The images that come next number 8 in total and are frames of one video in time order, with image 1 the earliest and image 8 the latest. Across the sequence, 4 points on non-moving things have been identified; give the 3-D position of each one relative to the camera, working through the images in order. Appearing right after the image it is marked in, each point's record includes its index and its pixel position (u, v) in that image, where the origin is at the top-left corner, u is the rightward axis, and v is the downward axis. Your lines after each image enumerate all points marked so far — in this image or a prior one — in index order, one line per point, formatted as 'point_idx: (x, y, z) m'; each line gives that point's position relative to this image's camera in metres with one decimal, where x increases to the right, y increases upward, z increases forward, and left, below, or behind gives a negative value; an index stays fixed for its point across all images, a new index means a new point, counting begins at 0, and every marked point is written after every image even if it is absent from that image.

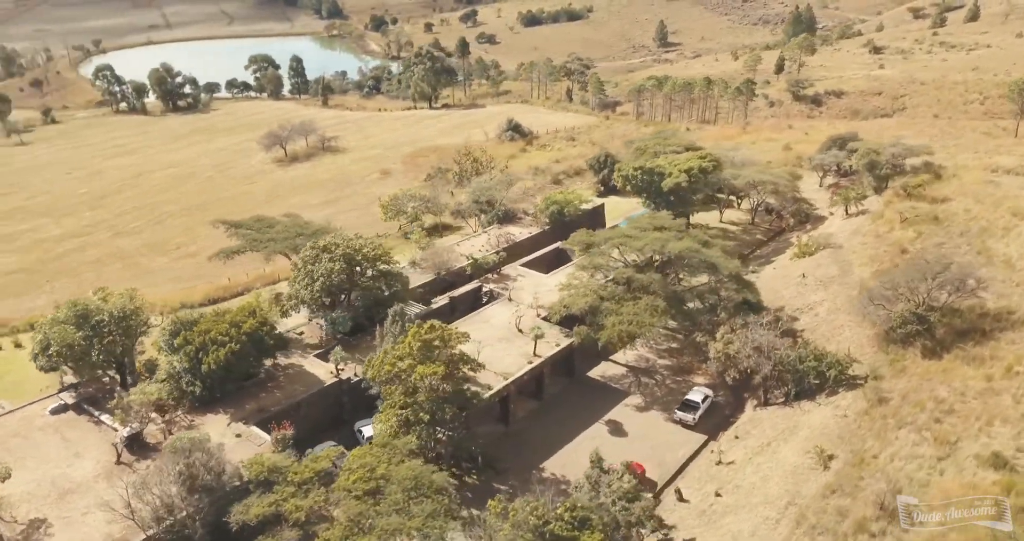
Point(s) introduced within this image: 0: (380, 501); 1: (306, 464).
0: (-3.2, -5.7, +18.5) m
1: (-5.4, -5.1, +19.4) m
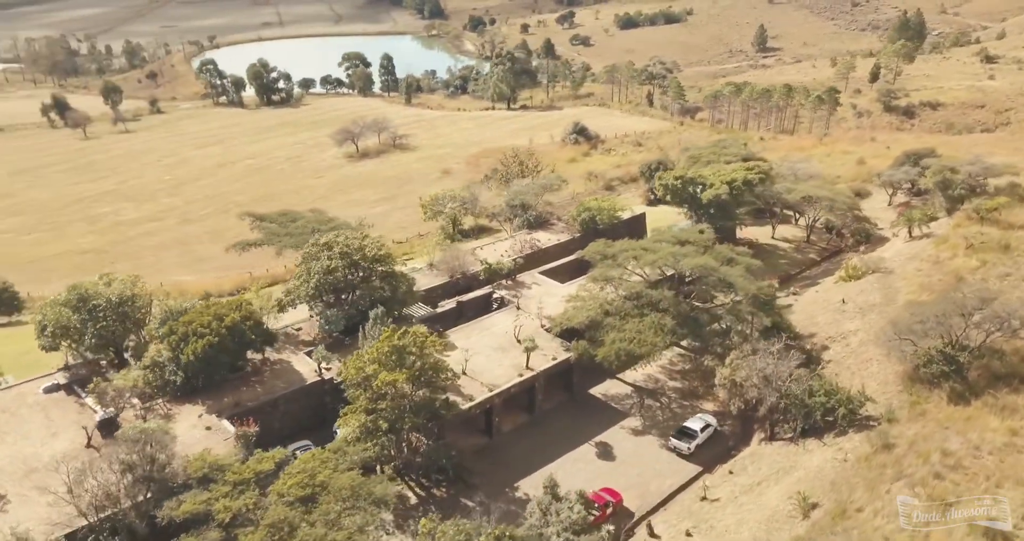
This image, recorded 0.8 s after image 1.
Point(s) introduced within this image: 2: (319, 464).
0: (-4.8, -5.8, +18.0) m
1: (-6.9, -5.0, +19.2) m
2: (-5.1, -5.1, +19.4) m
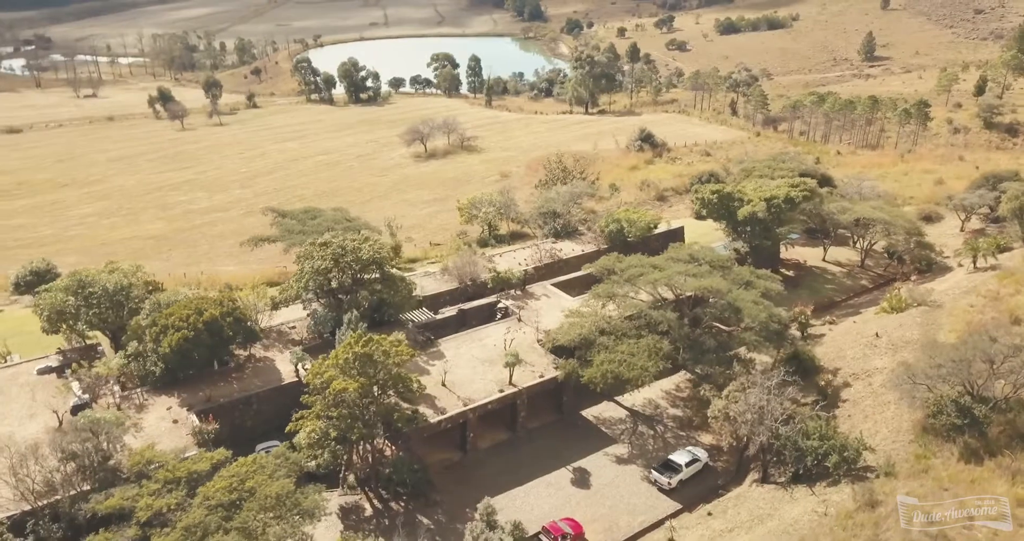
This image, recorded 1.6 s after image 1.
0: (-6.6, -5.8, +17.7) m
1: (-8.5, -5.0, +19.2) m
2: (-6.7, -5.1, +19.2) m
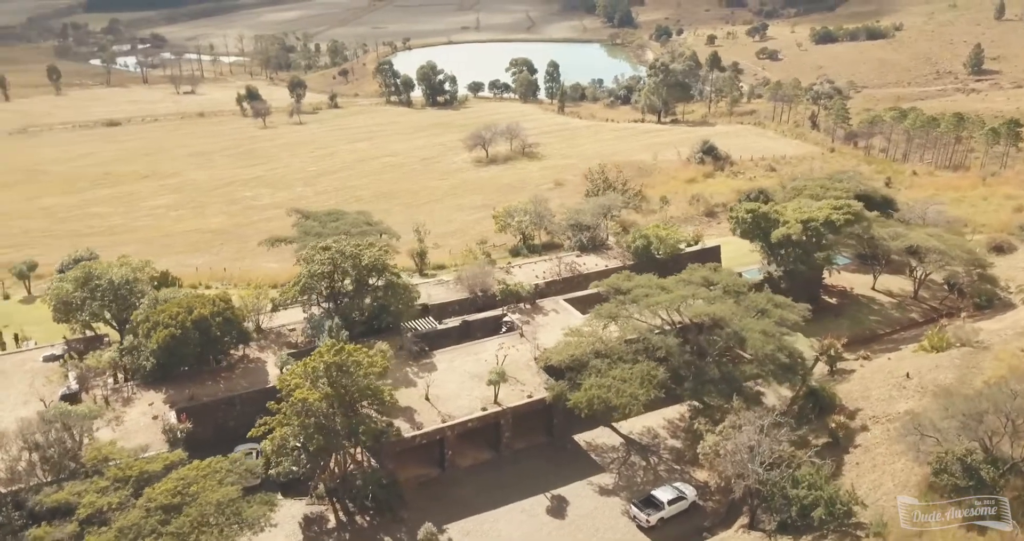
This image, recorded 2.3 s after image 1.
0: (-8.1, -5.9, +17.6) m
1: (-9.7, -5.0, +19.3) m
2: (-8.0, -5.2, +19.1) m
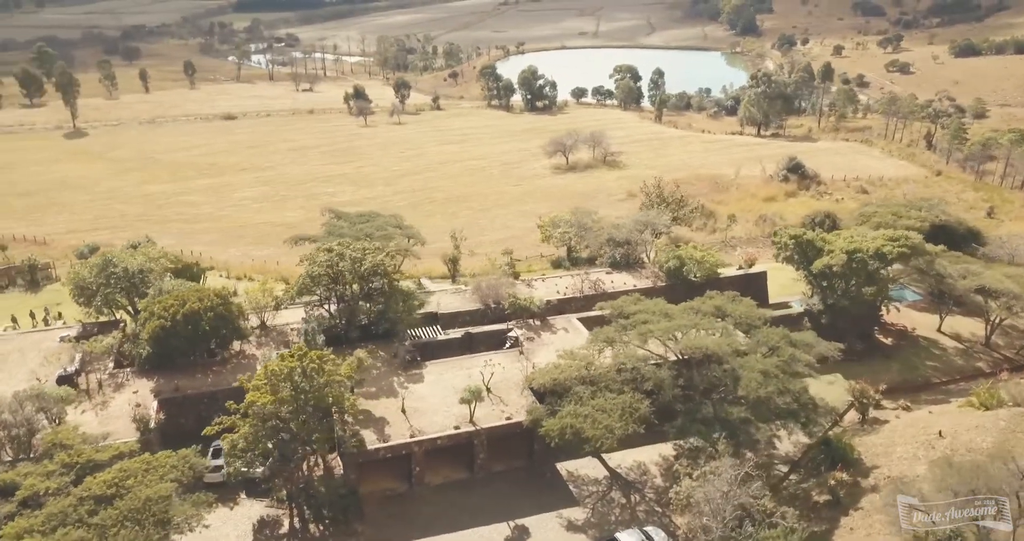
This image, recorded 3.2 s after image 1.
0: (-10.0, -5.8, +18.0) m
1: (-11.3, -4.8, +19.8) m
2: (-9.6, -5.2, +19.4) m
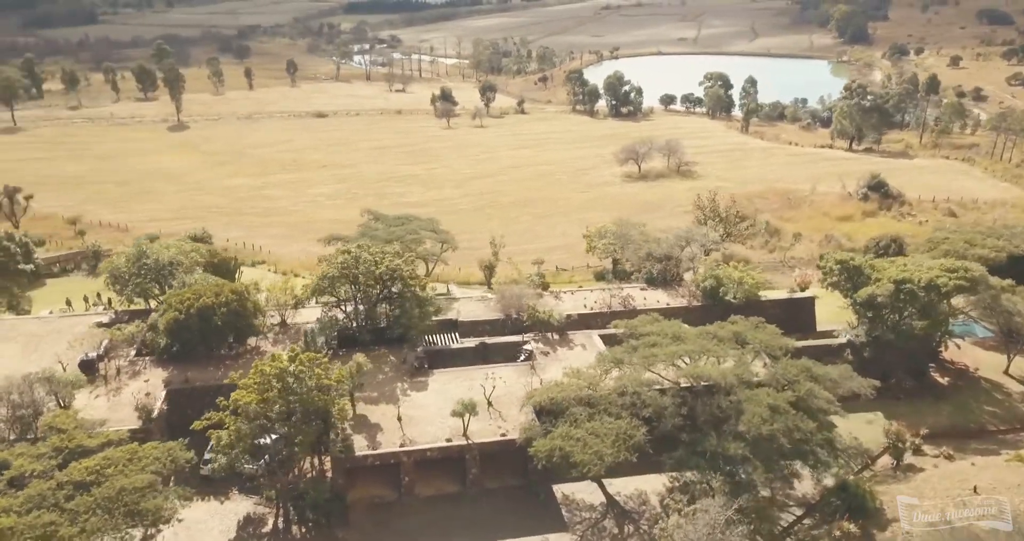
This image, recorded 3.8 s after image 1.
0: (-10.9, -5.6, +18.6) m
1: (-11.9, -4.6, +20.6) m
2: (-10.3, -5.0, +19.9) m
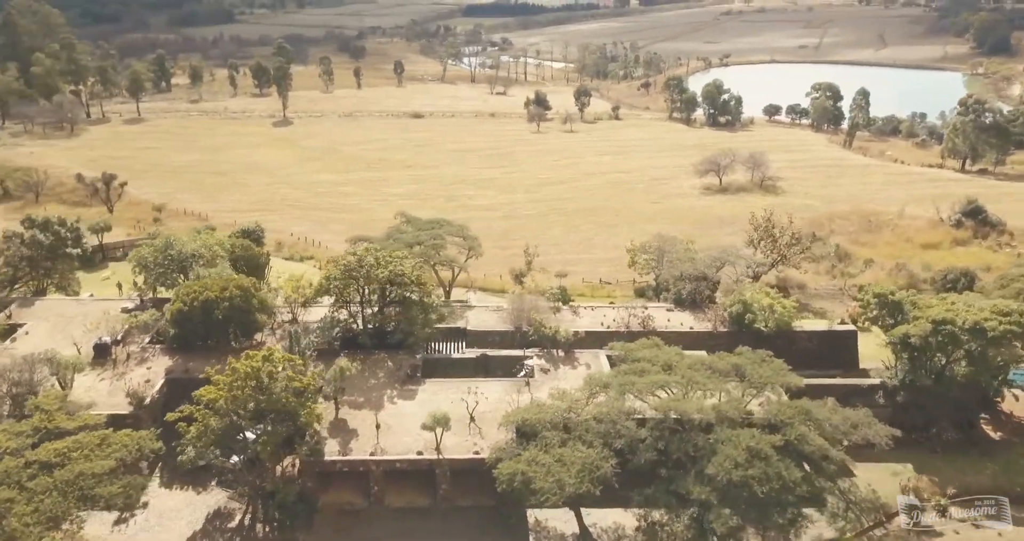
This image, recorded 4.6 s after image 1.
0: (-12.4, -5.3, +19.4) m
1: (-13.0, -4.3, +21.5) m
2: (-11.5, -4.8, +20.7) m
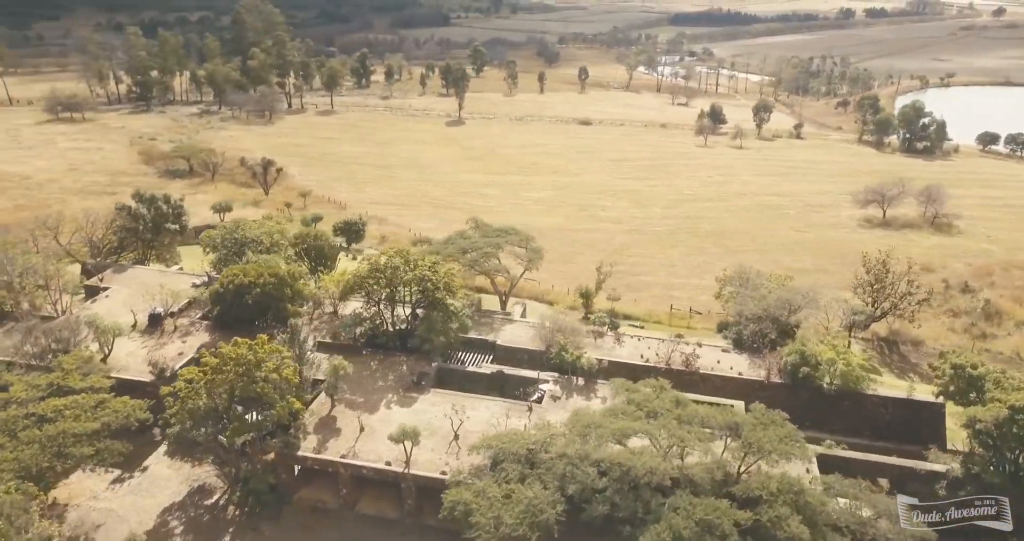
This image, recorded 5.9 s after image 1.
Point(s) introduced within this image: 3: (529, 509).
0: (-13.8, -4.5, +21.4) m
1: (-13.8, -3.4, +23.6) m
2: (-12.6, -4.0, +22.4) m
3: (+0.4, -6.1, +19.2) m
